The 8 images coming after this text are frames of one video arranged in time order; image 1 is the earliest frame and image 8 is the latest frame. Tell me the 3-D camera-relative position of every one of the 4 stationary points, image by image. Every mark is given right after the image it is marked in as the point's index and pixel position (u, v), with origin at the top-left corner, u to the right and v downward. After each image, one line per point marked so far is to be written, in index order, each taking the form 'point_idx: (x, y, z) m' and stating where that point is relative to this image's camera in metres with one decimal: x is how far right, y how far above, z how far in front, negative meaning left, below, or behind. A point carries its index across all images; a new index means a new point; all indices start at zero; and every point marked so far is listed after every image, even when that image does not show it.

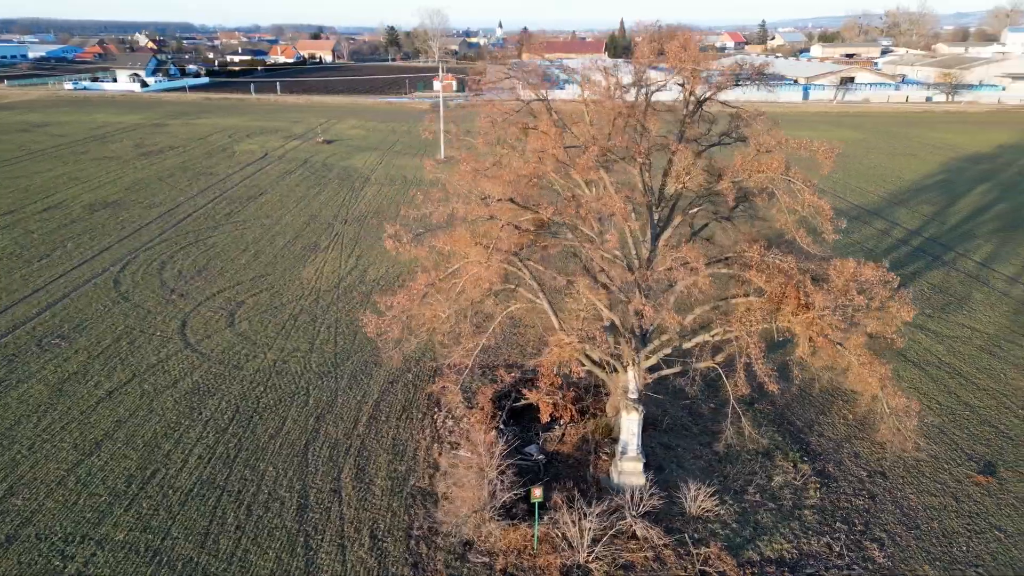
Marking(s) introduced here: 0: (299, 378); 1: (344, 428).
0: (-5.1, -2.2, +17.7) m
1: (-3.5, -2.9, +15.4) m
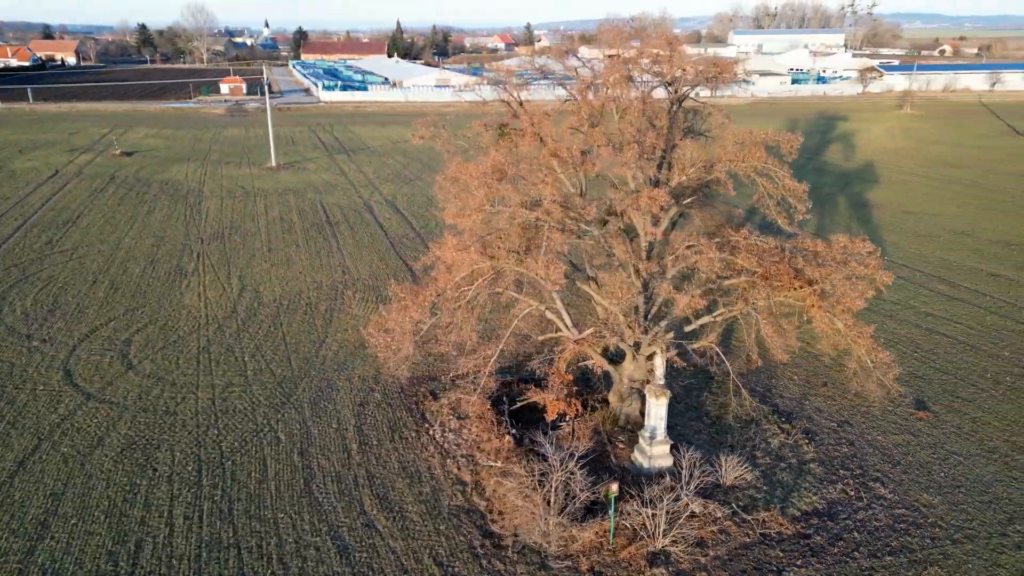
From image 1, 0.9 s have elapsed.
0: (-5.6, -2.8, +16.0) m
1: (-3.4, -3.3, +14.2) m
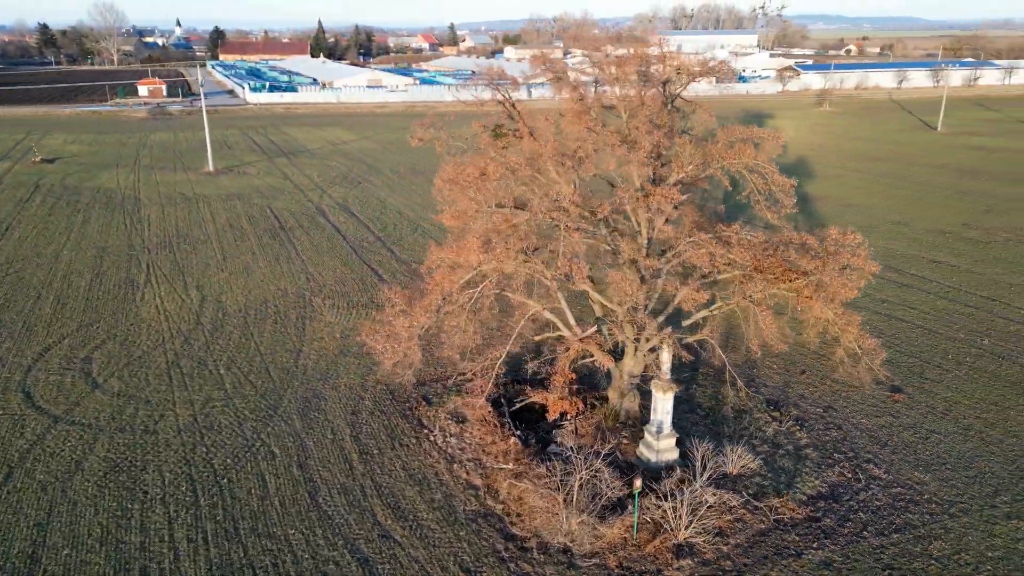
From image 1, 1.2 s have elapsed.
0: (-5.7, -3.0, +15.4) m
1: (-3.3, -3.4, +13.9) m
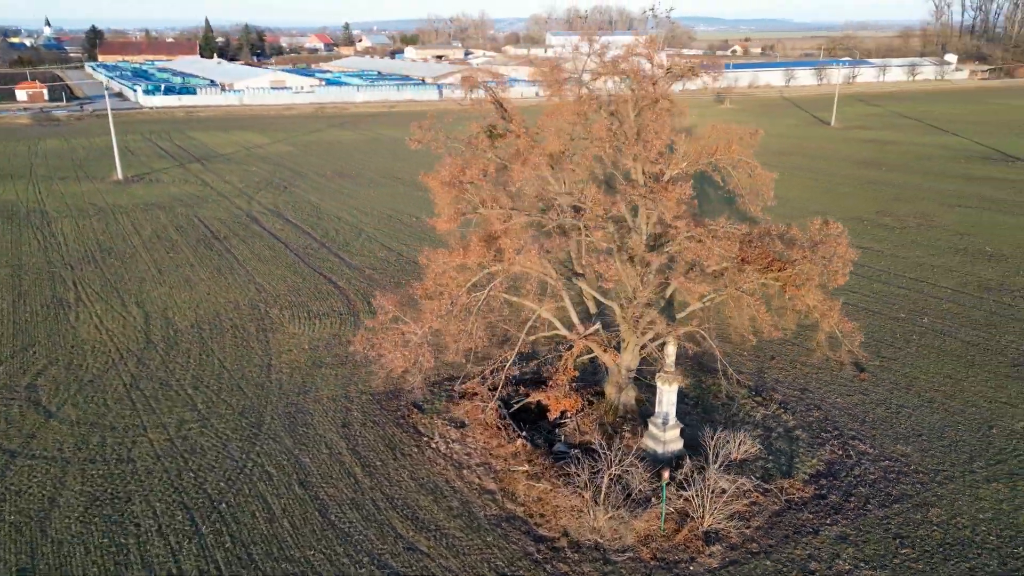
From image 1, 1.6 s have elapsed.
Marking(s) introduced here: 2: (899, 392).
0: (-5.7, -3.3, +14.6) m
1: (-3.1, -3.6, +13.4) m
2: (+8.8, -2.4, +16.8) m
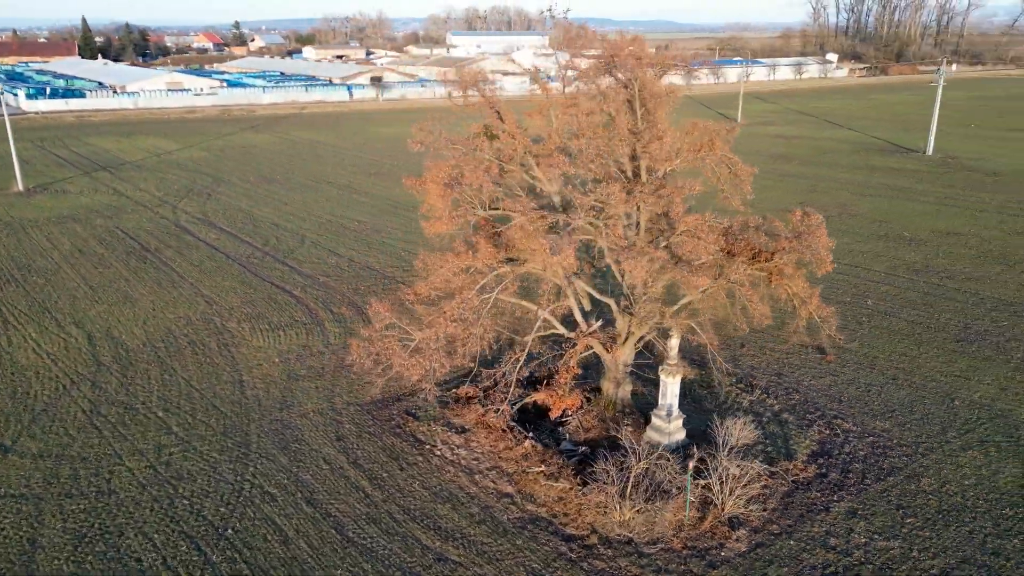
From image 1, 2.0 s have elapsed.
0: (-5.5, -3.5, +13.8) m
1: (-2.8, -3.8, +13.0) m
2: (+8.5, -2.0, +17.8) m
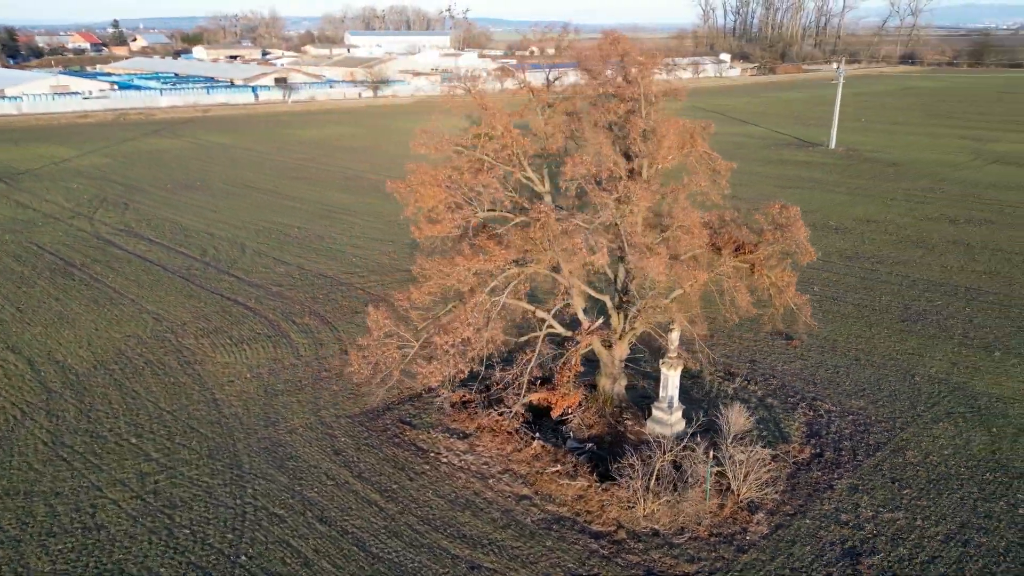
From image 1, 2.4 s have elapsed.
0: (-5.3, -3.8, +13.1) m
1: (-2.4, -3.9, +12.6) m
2: (+8.1, -1.7, +18.8) m
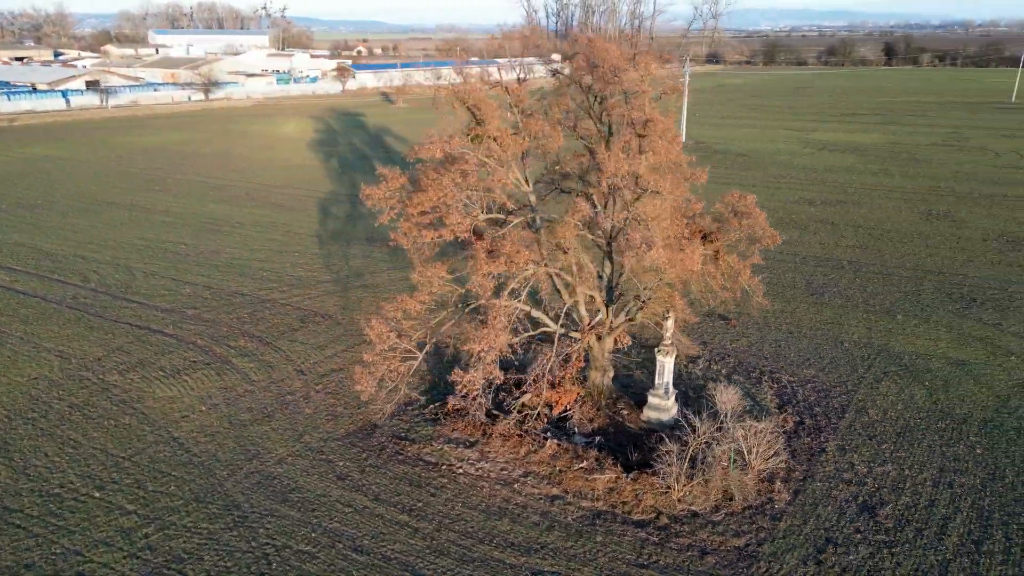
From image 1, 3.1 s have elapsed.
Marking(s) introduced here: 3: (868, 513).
0: (-4.6, -4.2, +11.8) m
1: (-1.7, -4.1, +12.0) m
2: (+7.0, -1.2, +20.3) m
3: (+6.0, -3.8, +12.4) m
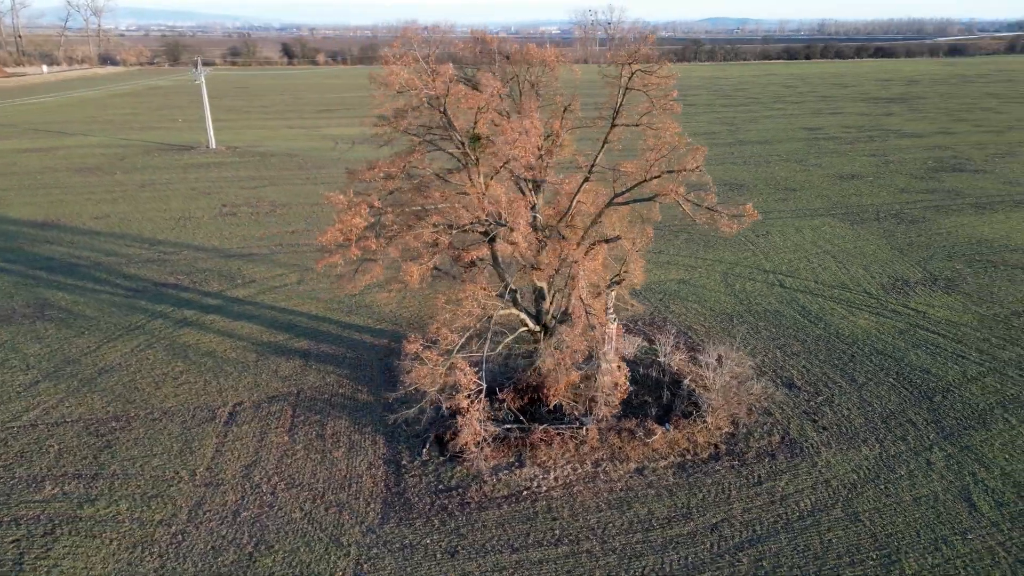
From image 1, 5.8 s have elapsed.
0: (-0.7, -5.0, +9.4) m
1: (+1.3, -4.3, +11.4) m
2: (+1.3, -0.2, +23.2) m
3: (+6.5, -2.3, +16.8) m
